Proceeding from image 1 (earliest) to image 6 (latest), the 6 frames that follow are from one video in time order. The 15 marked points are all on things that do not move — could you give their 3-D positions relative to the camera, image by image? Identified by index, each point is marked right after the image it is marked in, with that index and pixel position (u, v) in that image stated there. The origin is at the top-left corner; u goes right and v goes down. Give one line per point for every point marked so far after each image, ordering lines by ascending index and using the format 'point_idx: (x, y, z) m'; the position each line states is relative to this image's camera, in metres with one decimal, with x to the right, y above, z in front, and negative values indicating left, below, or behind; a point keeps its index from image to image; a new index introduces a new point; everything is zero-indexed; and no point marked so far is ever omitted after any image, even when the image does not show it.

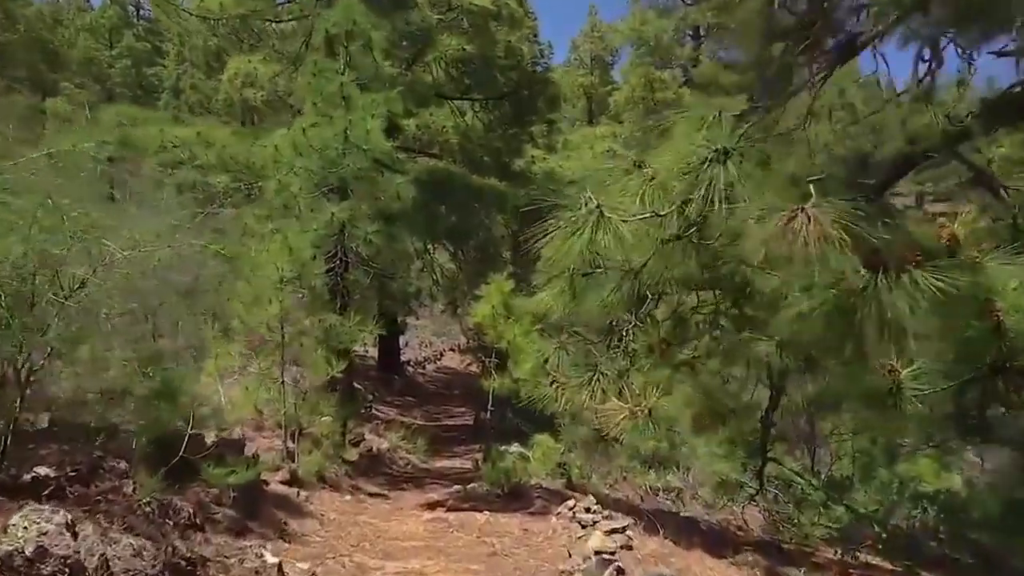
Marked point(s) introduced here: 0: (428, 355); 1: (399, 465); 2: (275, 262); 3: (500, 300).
0: (-1.9, -1.5, +18.5) m
1: (-1.2, -1.9, +9.1) m
2: (-2.0, +0.2, +7.2) m
3: (-0.1, -0.1, +8.9) m
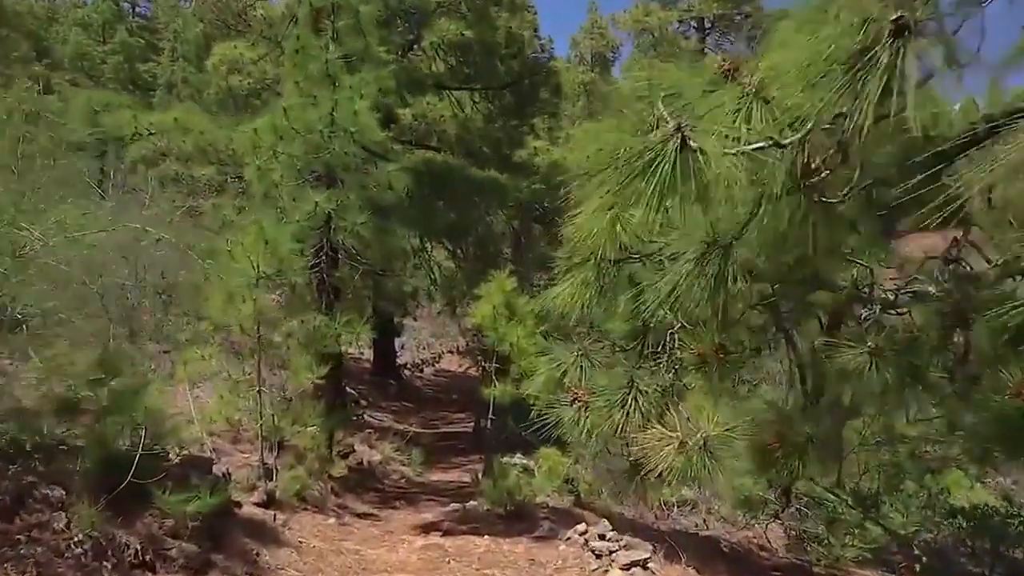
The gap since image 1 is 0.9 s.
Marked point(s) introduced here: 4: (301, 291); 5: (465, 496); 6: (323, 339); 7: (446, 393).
0: (-1.8, -1.5, +17.7) m
1: (-1.2, -1.9, +8.4) m
2: (-2.0, +0.2, +6.4) m
3: (-0.1, -0.1, +8.2) m
4: (-1.8, 0.0, +7.0) m
5: (-0.5, -2.0, +8.1) m
6: (-1.5, -0.4, +6.9) m
7: (-1.2, -1.9, +15.6) m
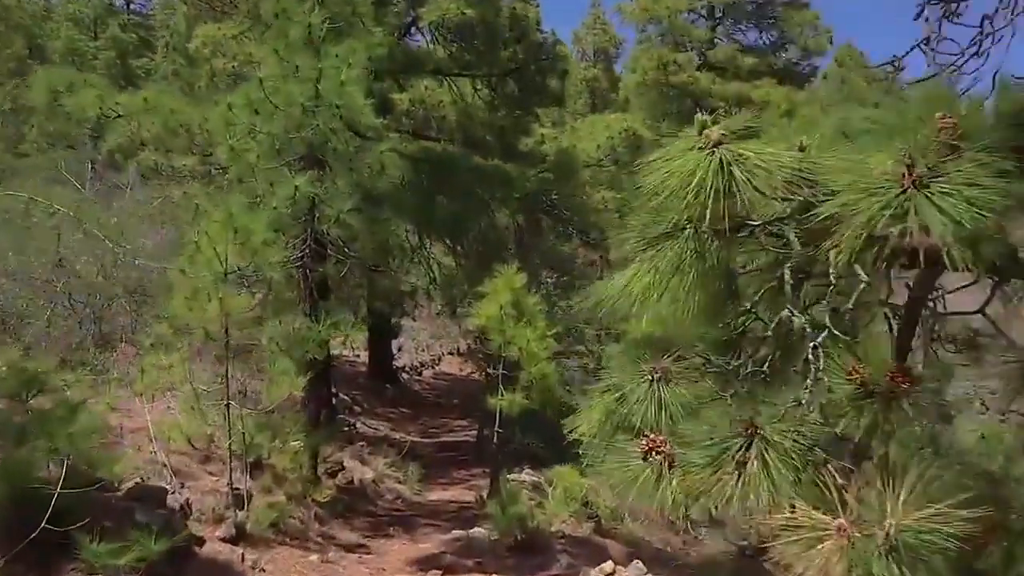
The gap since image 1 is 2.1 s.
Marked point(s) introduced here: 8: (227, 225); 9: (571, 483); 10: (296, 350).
0: (-1.8, -1.5, +16.8) m
1: (-1.1, -1.9, +7.5) m
2: (-1.9, +0.3, +5.5) m
3: (0.0, -0.1, +7.3) m
4: (-1.7, 0.0, +6.1) m
5: (-0.4, -2.0, +7.2) m
6: (-1.4, -0.4, +6.0) m
7: (-1.2, -1.9, +14.7) m
8: (-1.9, +0.5, +5.5) m
9: (+0.5, -1.5, +6.5) m
10: (-1.5, -0.4, +6.0) m
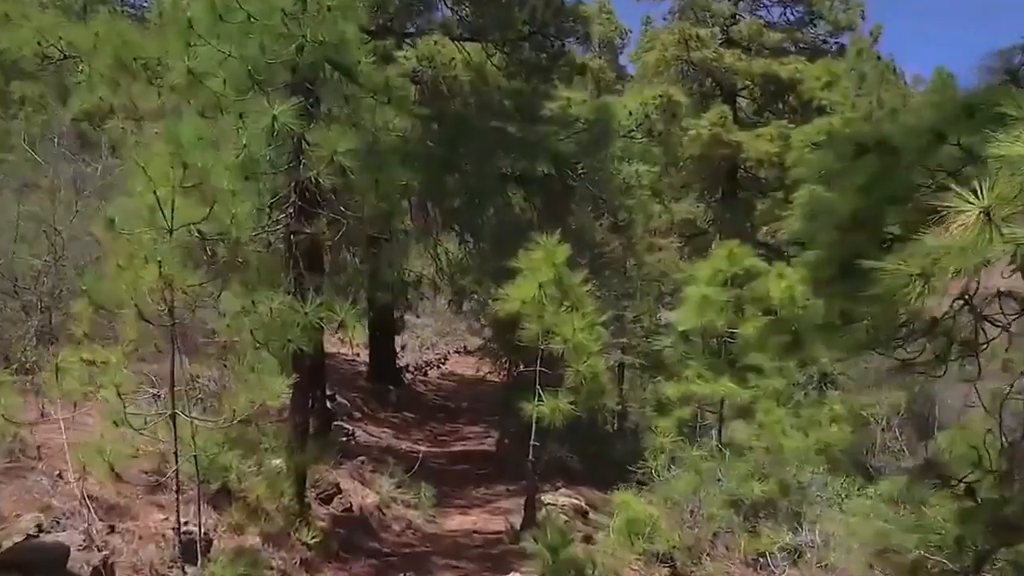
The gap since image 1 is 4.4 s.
0: (-1.5, -1.3, +15.3) m
1: (-0.8, -1.7, +5.9) m
2: (-1.7, +0.4, +4.0) m
3: (+0.3, +0.1, +5.7) m
4: (-1.4, +0.2, +4.5) m
5: (-0.1, -1.8, +5.7) m
6: (-1.2, -0.2, +4.5) m
7: (-0.9, -1.8, +13.1) m
8: (-1.6, +0.6, +4.0) m
9: (+0.7, -1.3, +4.9) m
10: (-1.3, -0.3, +4.4) m
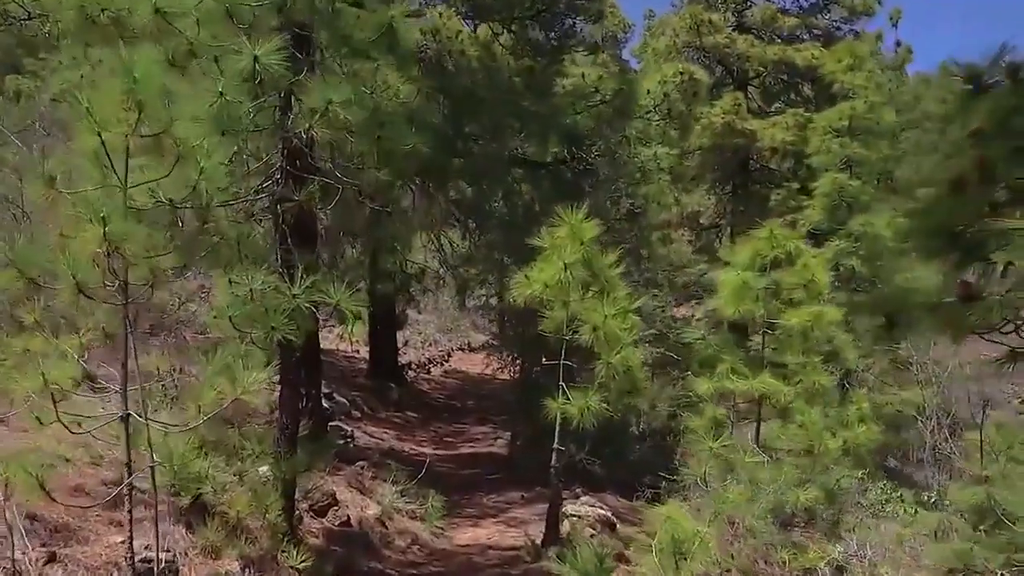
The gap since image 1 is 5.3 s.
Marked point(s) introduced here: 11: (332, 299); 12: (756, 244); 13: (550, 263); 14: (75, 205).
0: (-1.4, -1.2, +14.5) m
1: (-0.7, -1.6, +5.2) m
2: (-1.5, +0.5, +3.2) m
3: (+0.4, +0.2, +5.0) m
4: (-1.3, +0.3, +3.8) m
5: (0.0, -1.7, +4.9) m
6: (-1.0, -0.1, +3.7) m
7: (-0.8, -1.6, +12.4) m
8: (-1.5, +0.7, +3.2) m
9: (+0.9, -1.2, +4.2) m
10: (-1.1, -0.2, +3.7) m
11: (-0.8, -0.1, +3.9) m
12: (+2.0, +0.4, +6.9) m
13: (+0.2, +0.1, +5.0) m
14: (-1.7, +0.3, +3.3) m
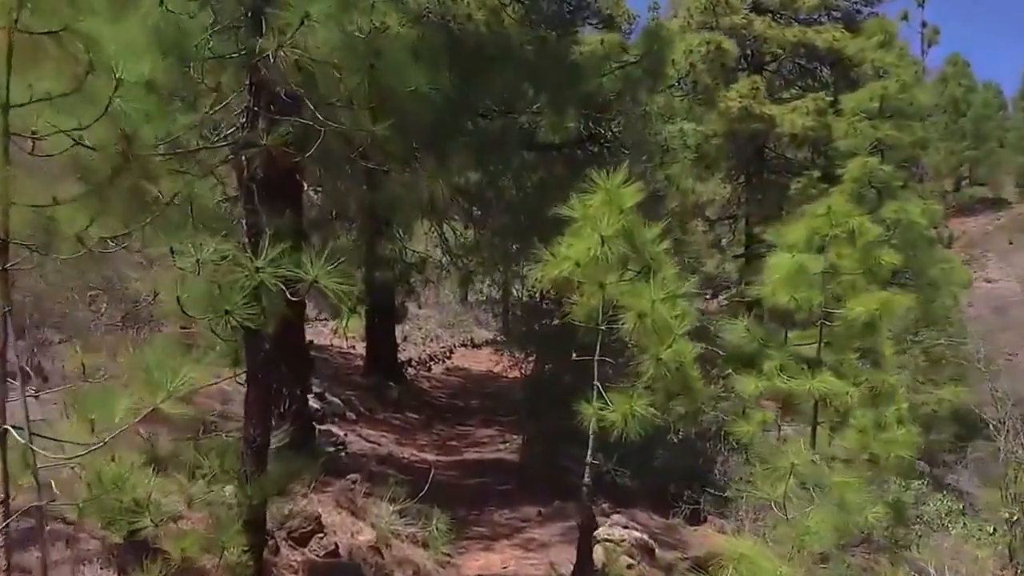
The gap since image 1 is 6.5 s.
0: (-1.2, -1.0, +13.6) m
1: (-0.6, -1.5, +4.3) m
2: (-1.4, +0.6, +2.3) m
3: (+0.5, +0.3, +4.1) m
4: (-1.2, +0.4, +2.9) m
5: (+0.2, -1.6, +4.0) m
6: (-0.9, 0.0, +2.8) m
7: (-0.6, -1.5, +11.5) m
8: (-1.4, +0.8, +2.3) m
9: (+1.0, -1.1, +3.3) m
10: (-1.0, -0.1, +2.8) m
11: (-0.7, +0.1, +2.9) m
12: (+2.1, +0.5, +5.9) m
13: (+0.4, +0.3, +4.1) m
14: (-1.6, +0.4, +2.3) m
